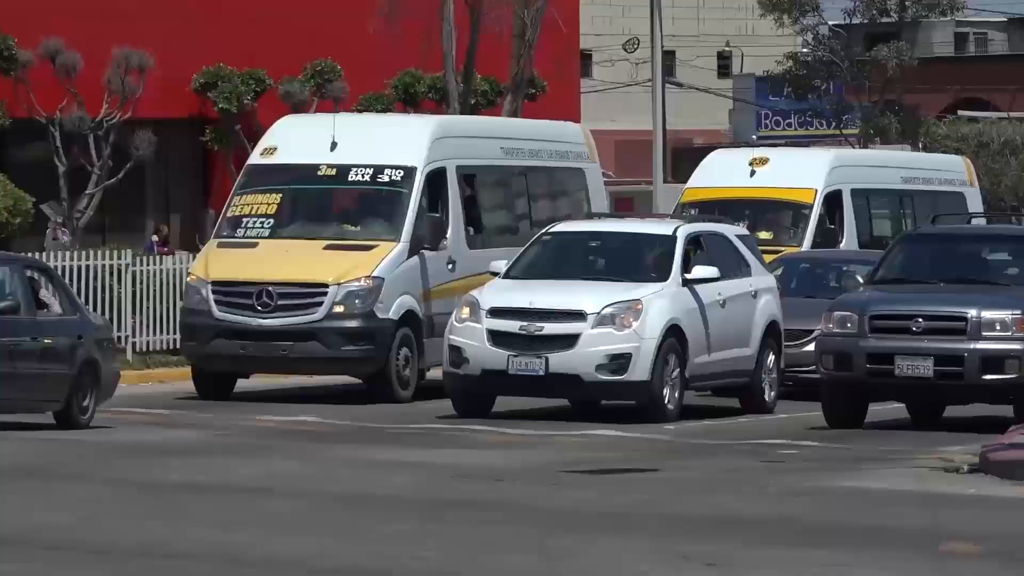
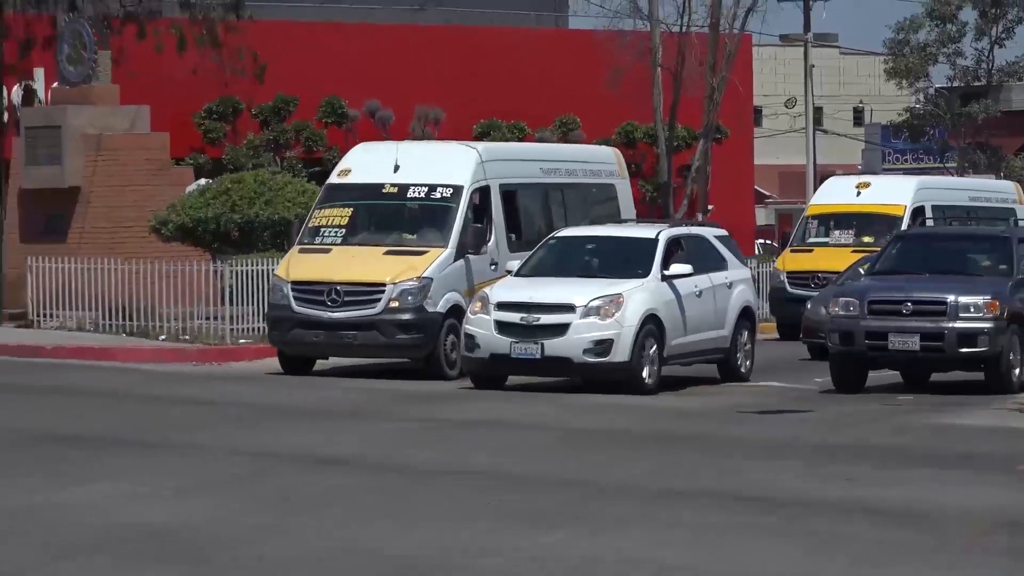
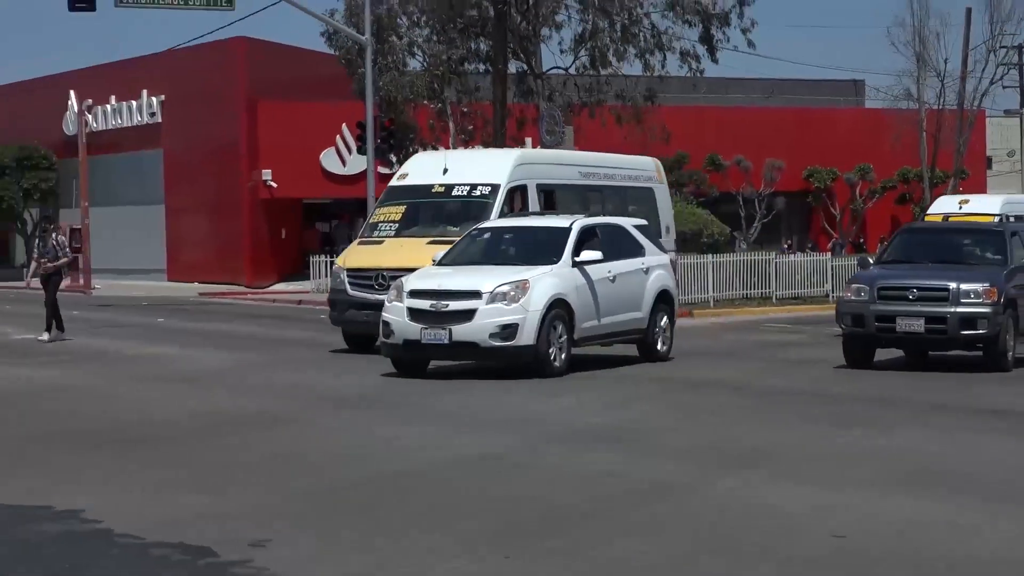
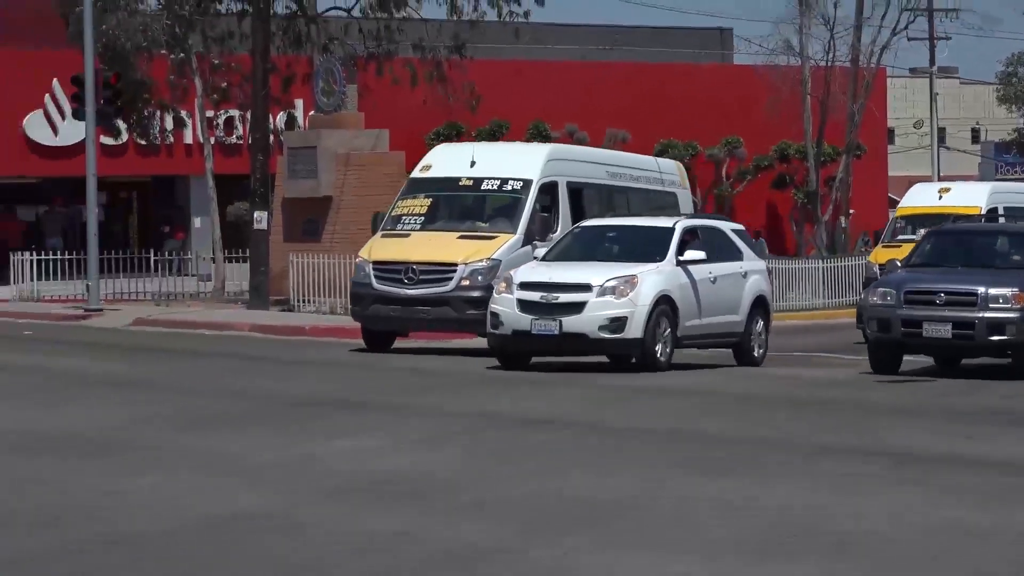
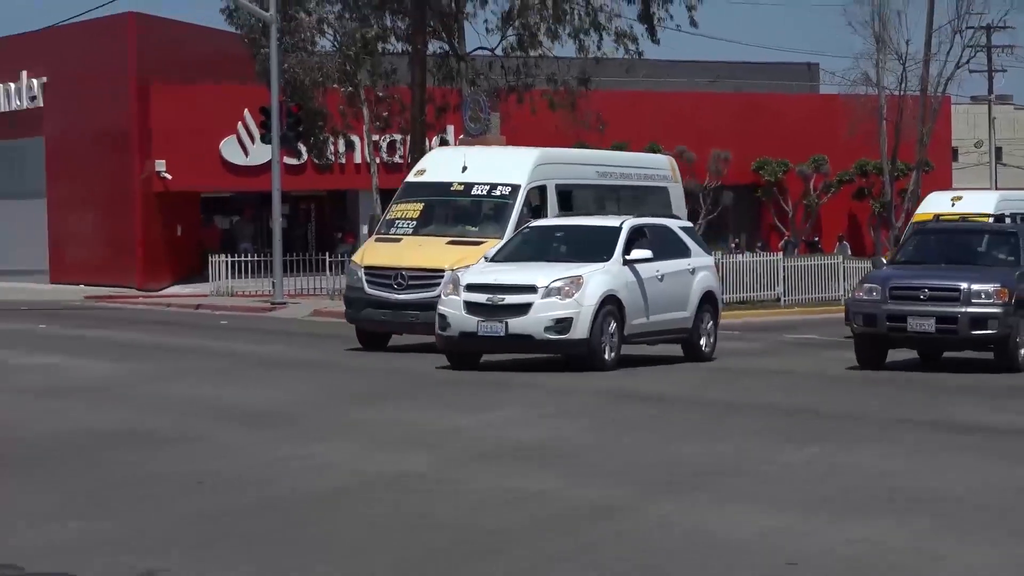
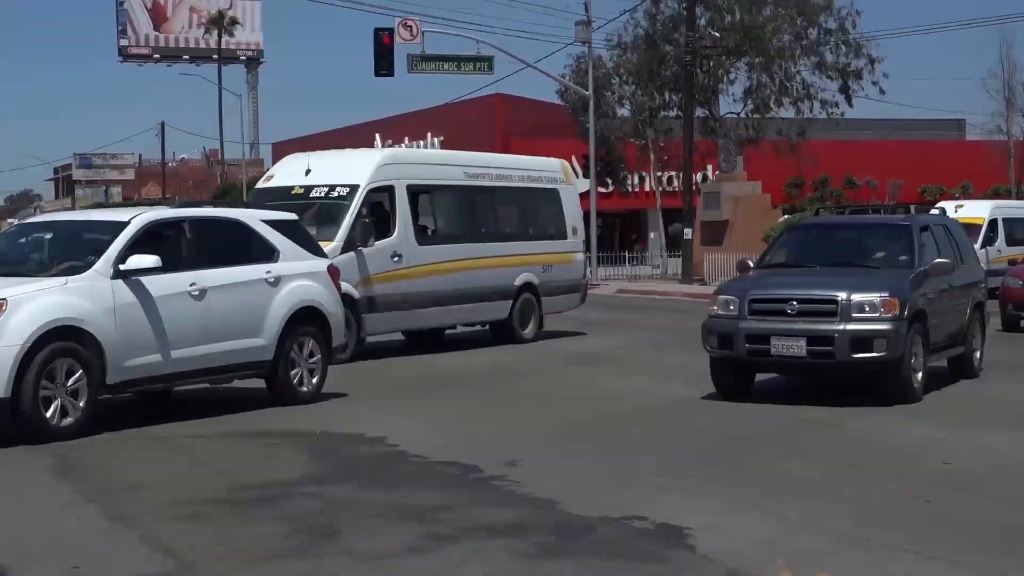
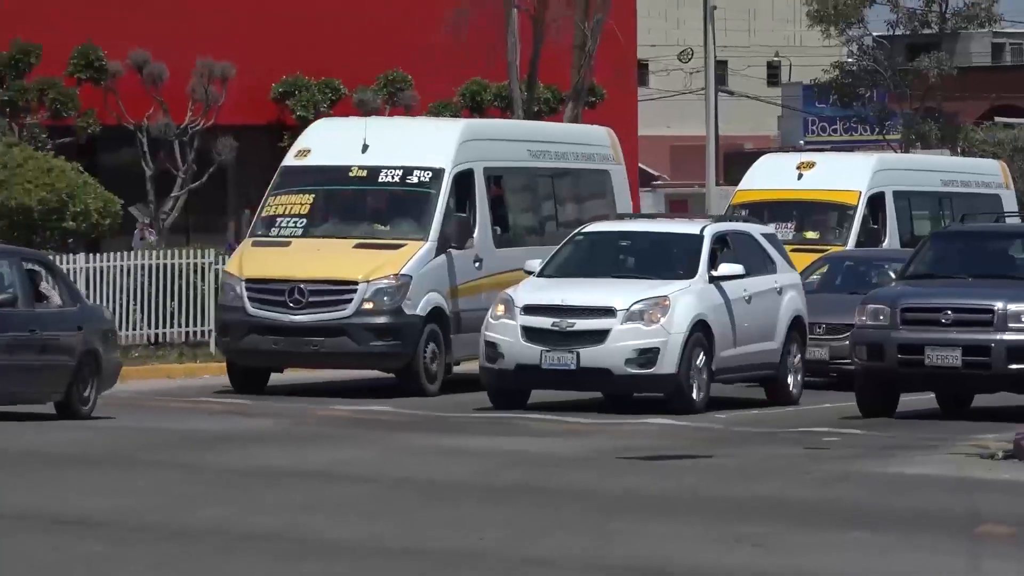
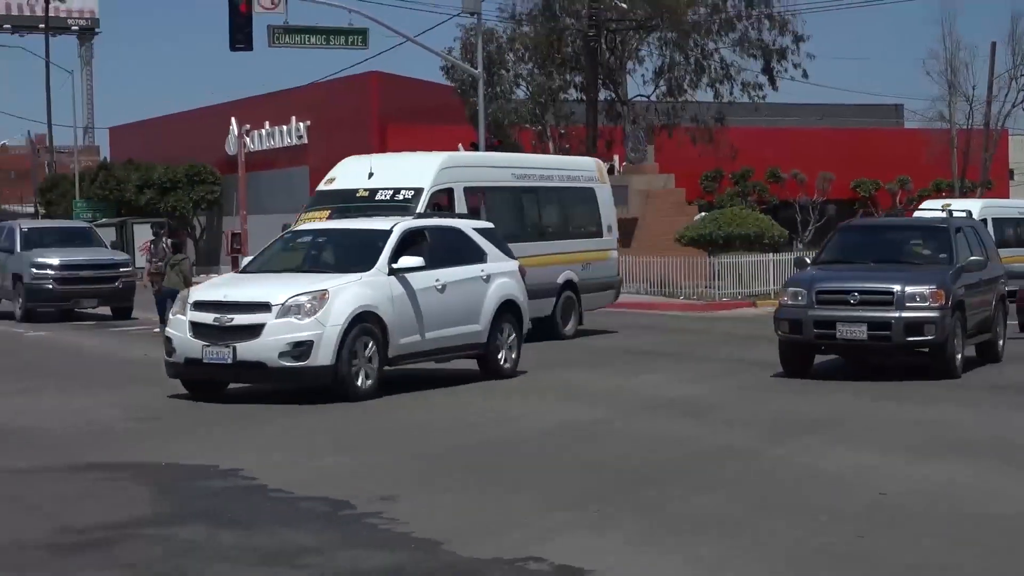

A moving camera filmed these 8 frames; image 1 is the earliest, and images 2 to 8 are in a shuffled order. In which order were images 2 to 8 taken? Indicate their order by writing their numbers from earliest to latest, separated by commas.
7, 2, 4, 5, 3, 8, 6
